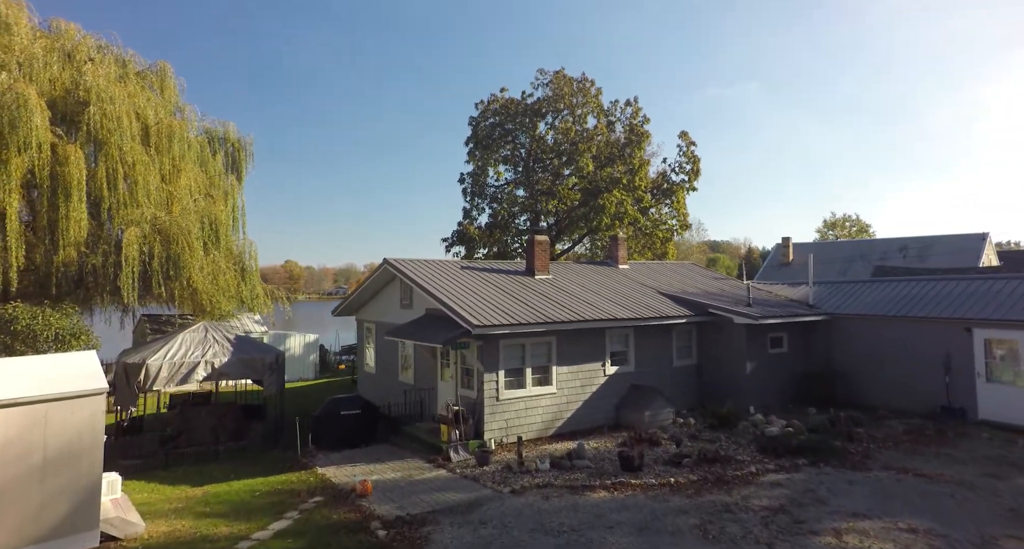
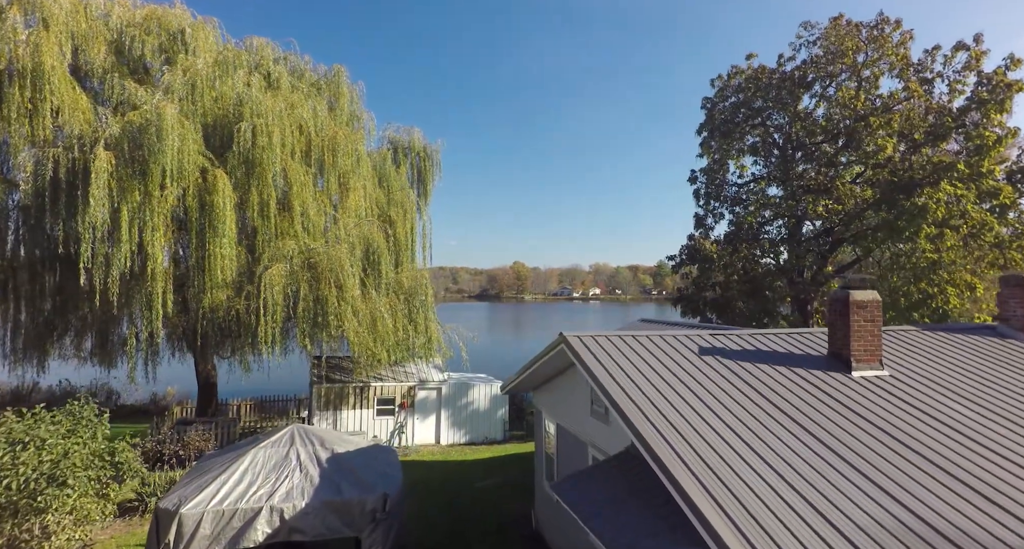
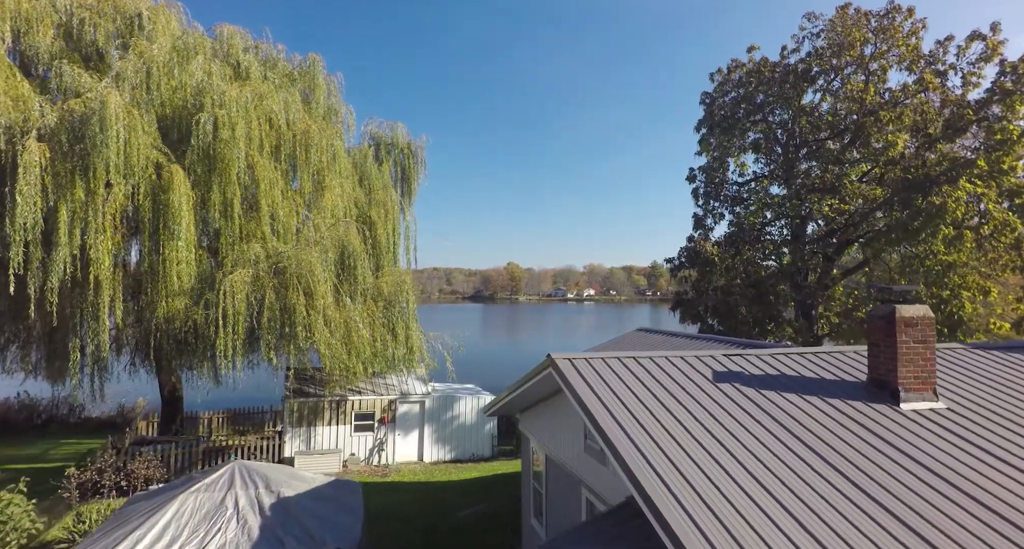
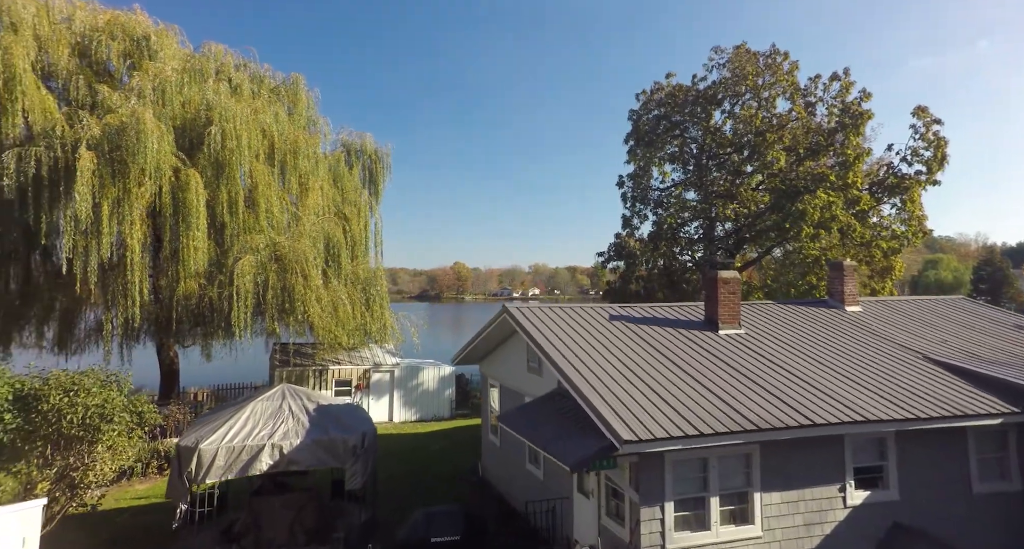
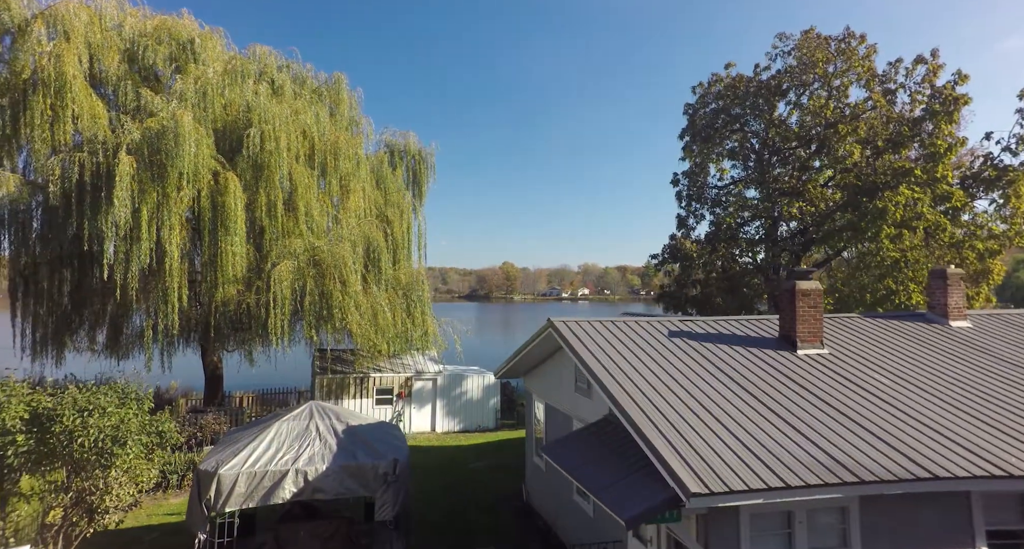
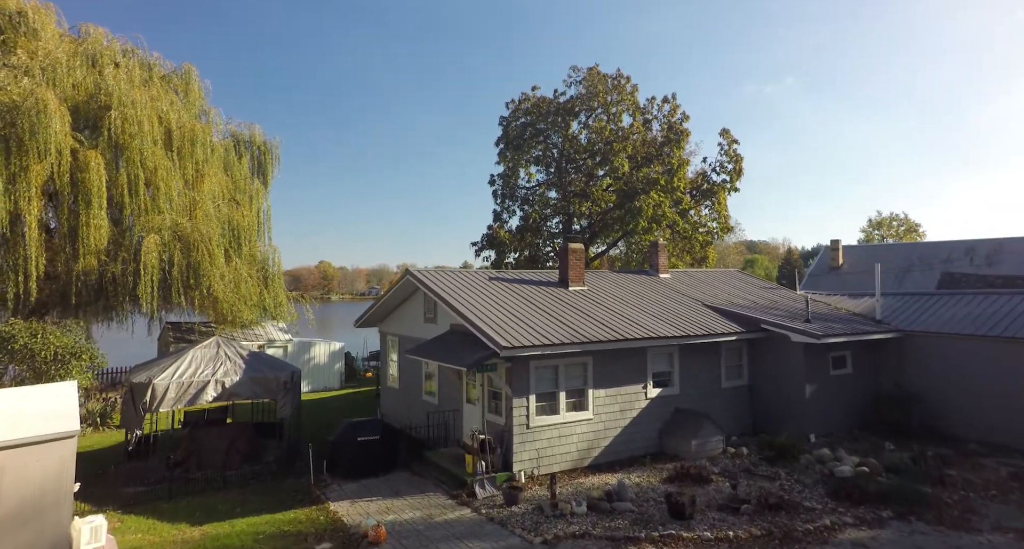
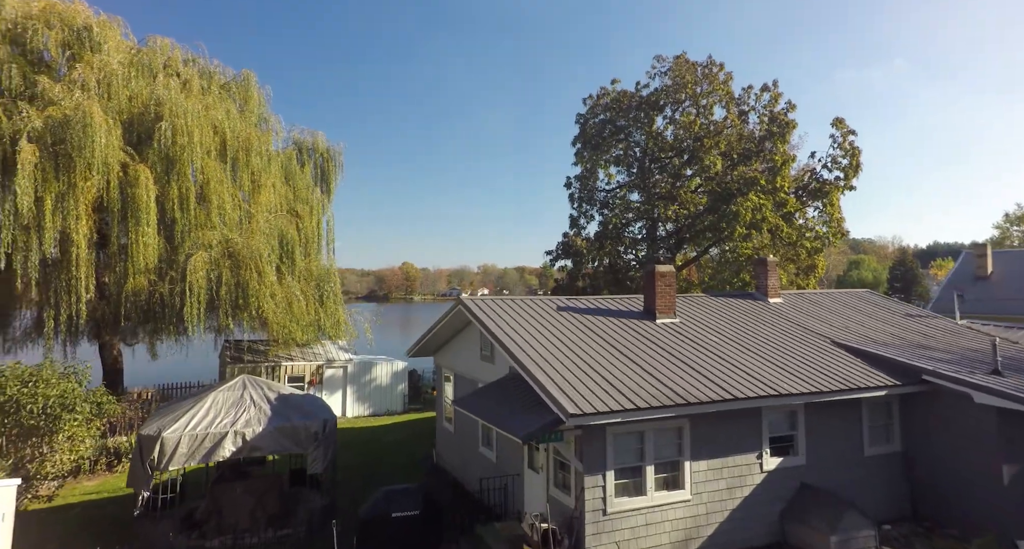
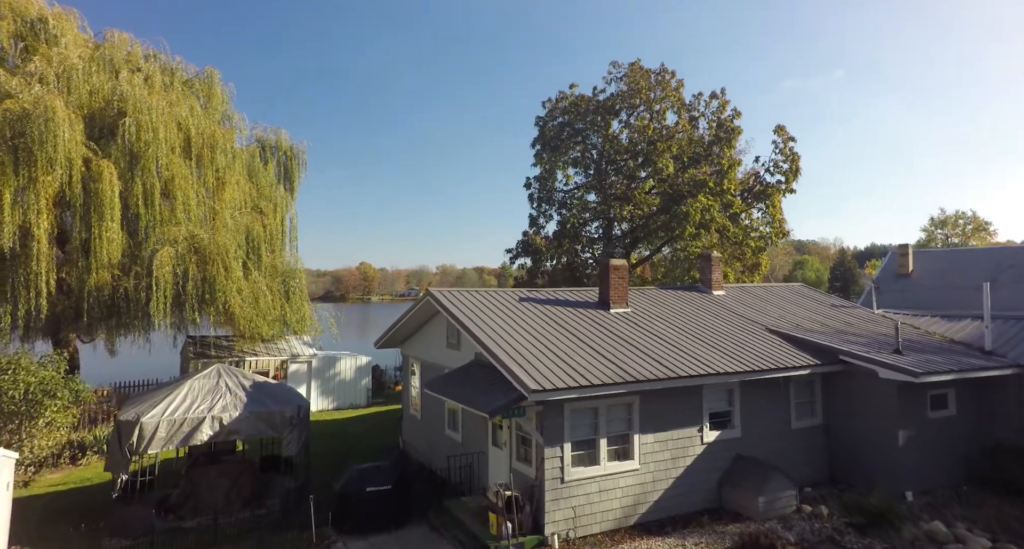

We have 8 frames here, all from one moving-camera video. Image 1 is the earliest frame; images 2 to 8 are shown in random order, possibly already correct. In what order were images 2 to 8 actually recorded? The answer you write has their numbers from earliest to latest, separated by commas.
6, 8, 7, 4, 5, 2, 3
